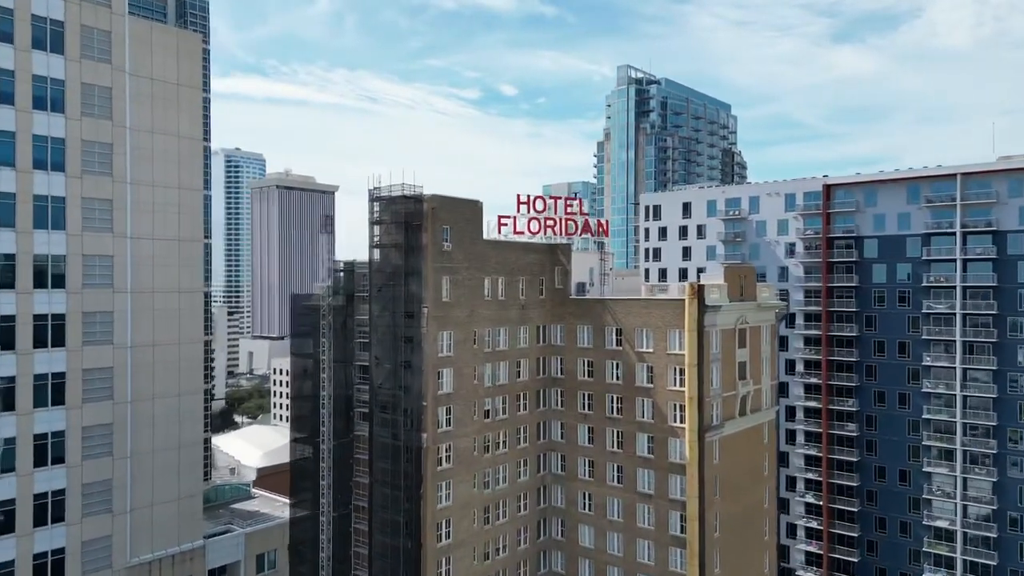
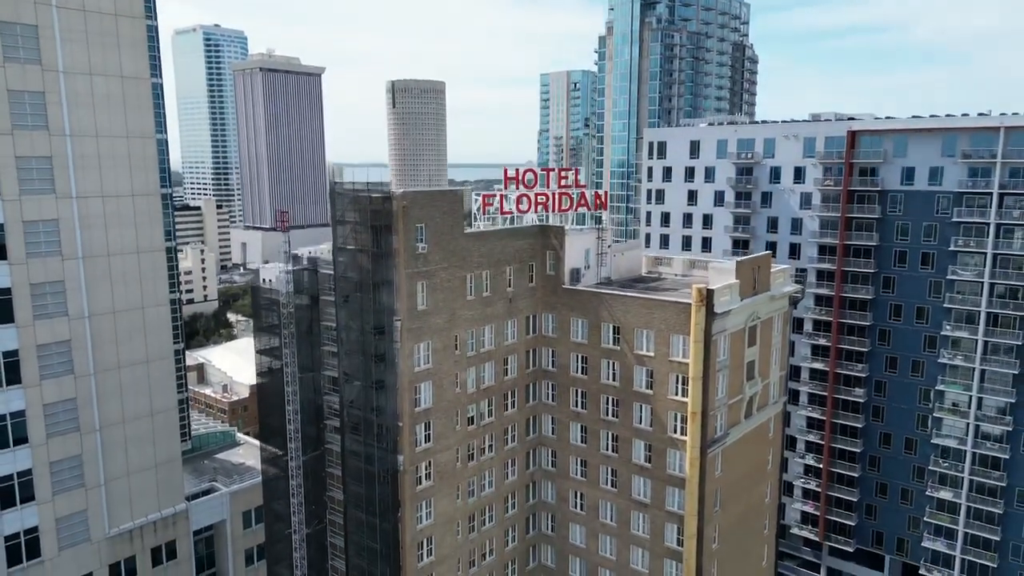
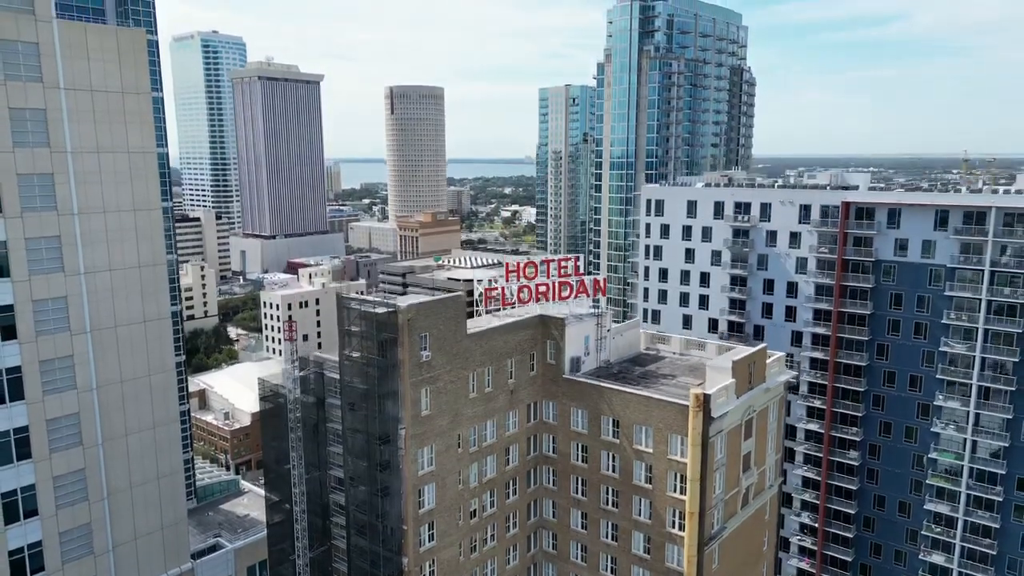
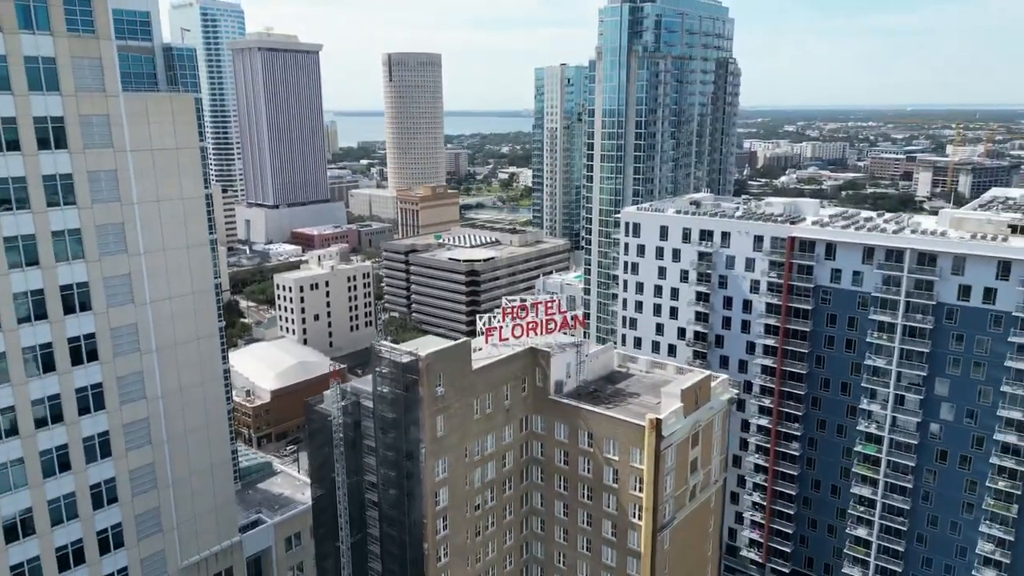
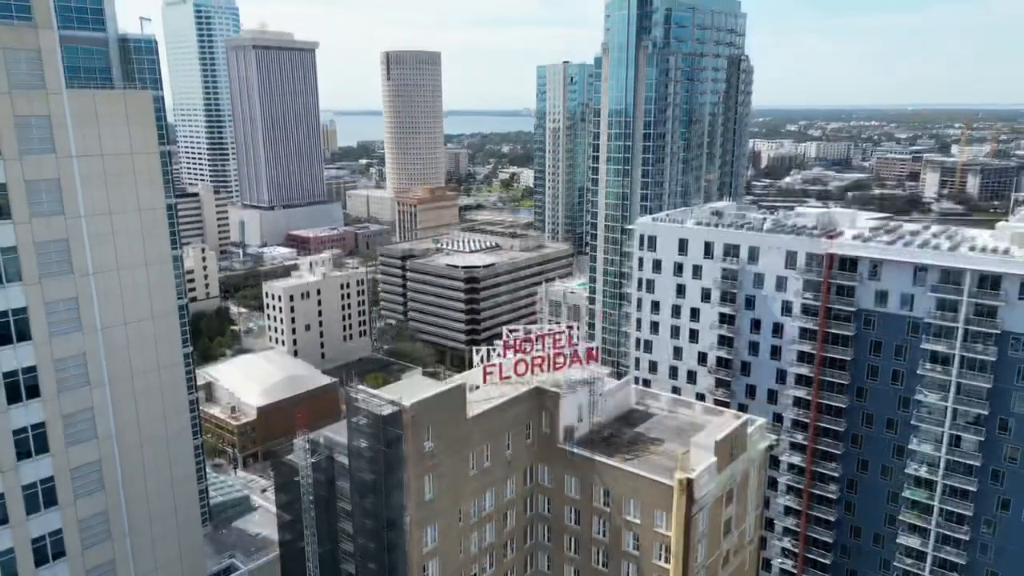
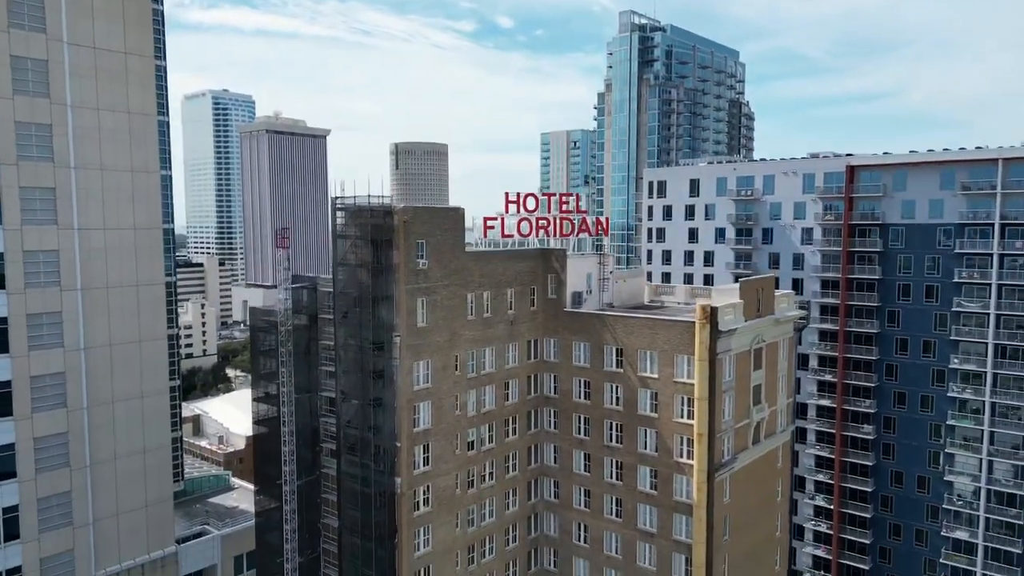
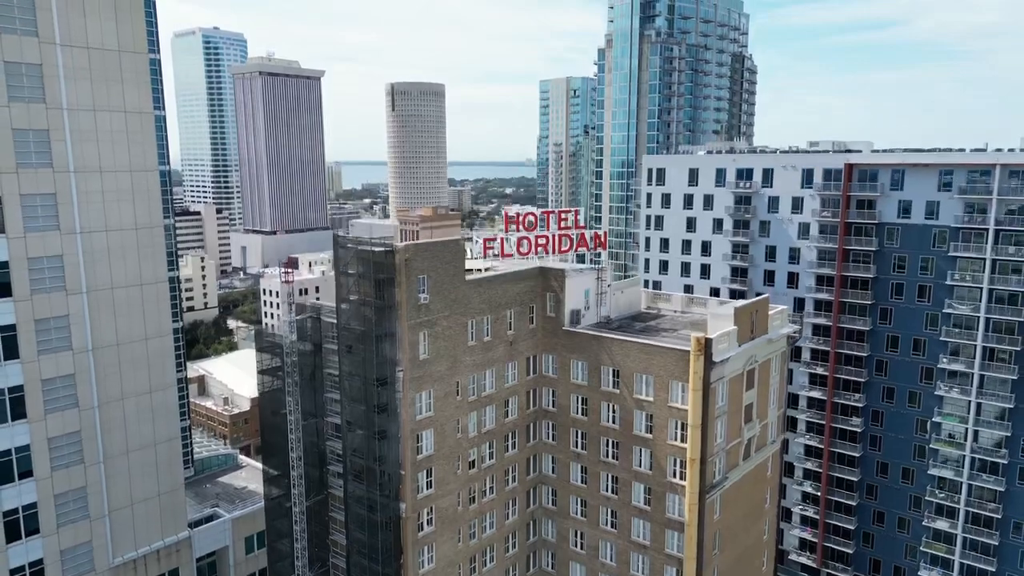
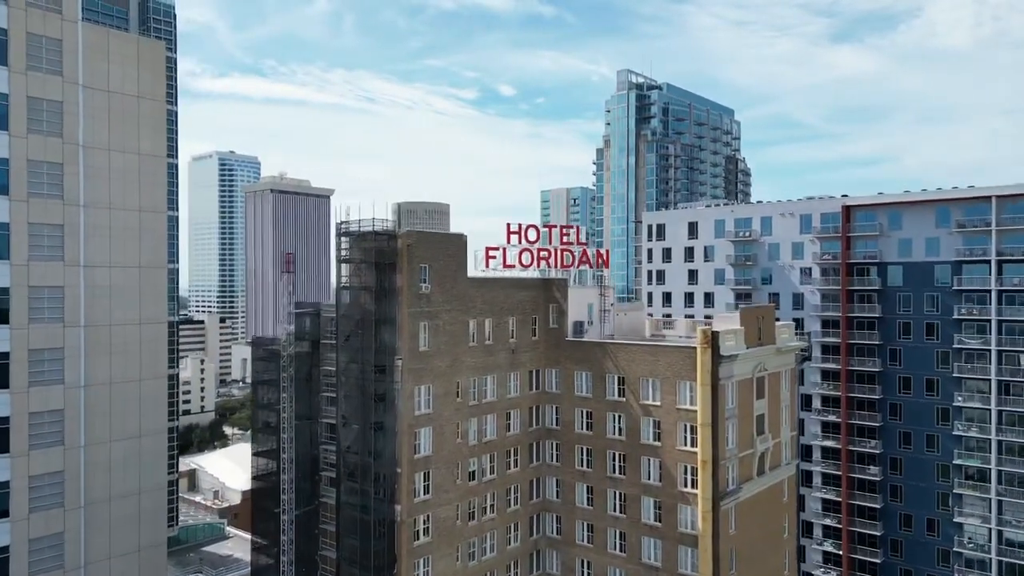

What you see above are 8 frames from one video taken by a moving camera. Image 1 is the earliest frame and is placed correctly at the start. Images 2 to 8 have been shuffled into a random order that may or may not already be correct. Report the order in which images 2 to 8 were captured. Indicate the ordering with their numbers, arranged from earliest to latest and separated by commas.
8, 6, 2, 7, 3, 5, 4
